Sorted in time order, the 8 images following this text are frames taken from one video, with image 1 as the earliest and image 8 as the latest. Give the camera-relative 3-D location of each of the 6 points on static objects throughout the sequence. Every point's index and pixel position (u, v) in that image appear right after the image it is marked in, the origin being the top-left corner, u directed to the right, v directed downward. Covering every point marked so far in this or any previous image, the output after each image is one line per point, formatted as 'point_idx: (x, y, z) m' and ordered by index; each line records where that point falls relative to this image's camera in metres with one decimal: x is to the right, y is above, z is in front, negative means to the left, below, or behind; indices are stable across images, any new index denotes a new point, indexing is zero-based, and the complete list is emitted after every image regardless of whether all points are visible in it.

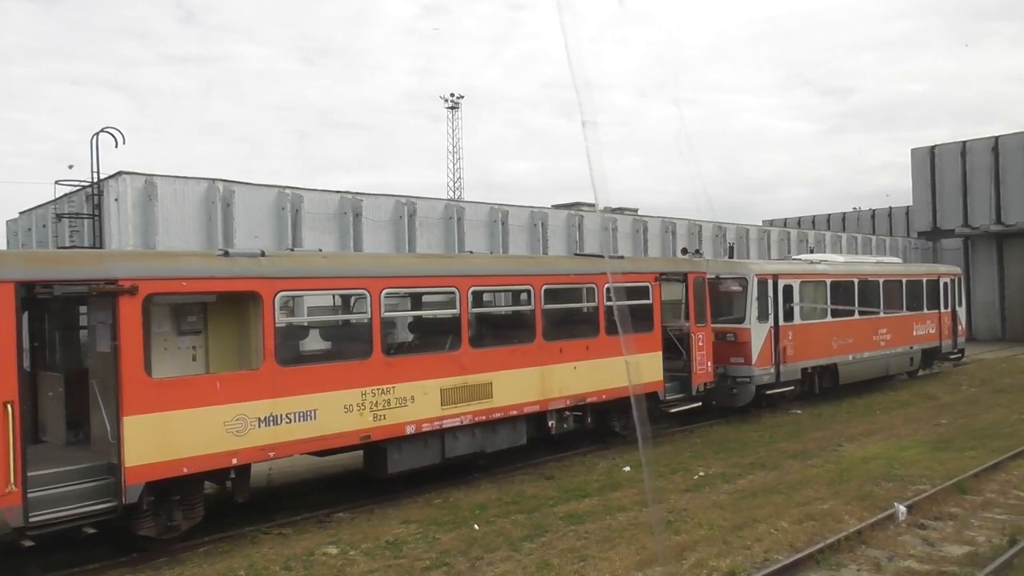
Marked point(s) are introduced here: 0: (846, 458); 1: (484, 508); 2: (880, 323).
0: (+4.2, -2.2, +11.0) m
1: (-0.3, -2.2, +8.8) m
2: (+7.3, -0.7, +17.3) m
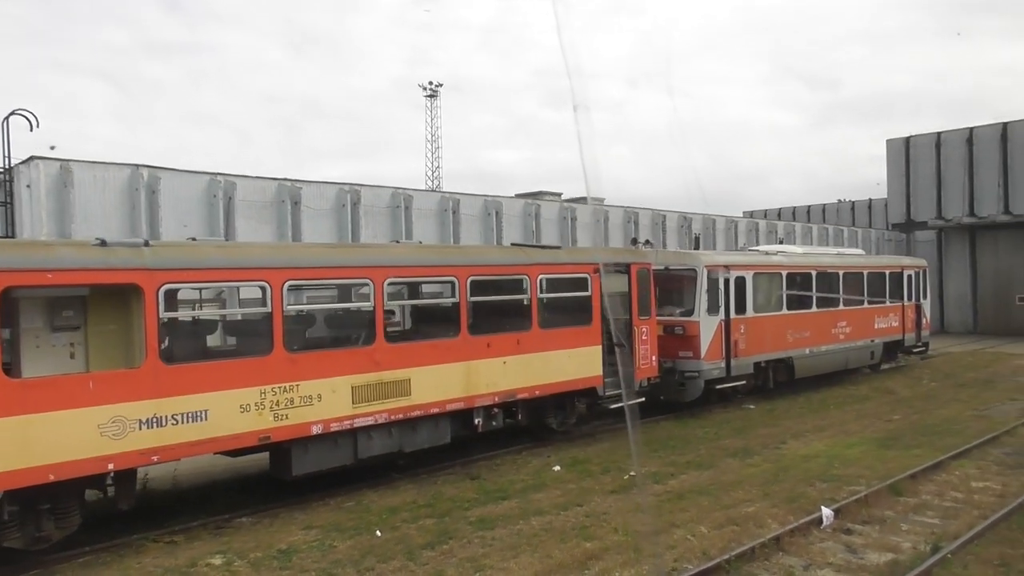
0: (+3.3, -2.1, +10.6) m
1: (-1.1, -2.1, +8.3) m
2: (+6.3, -0.5, +17.0) m
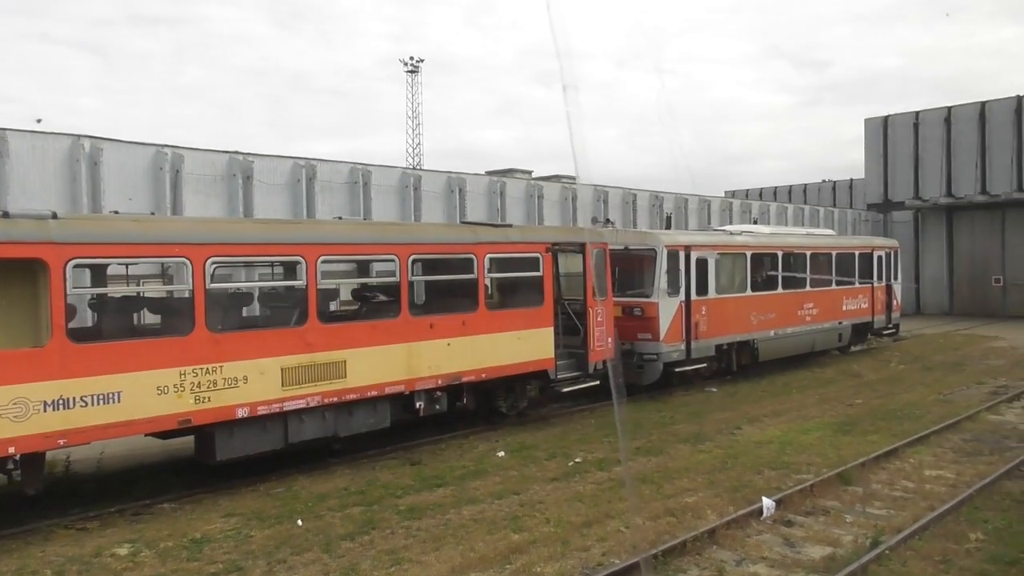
0: (+2.7, -1.8, +10.3) m
1: (-1.7, -1.9, +8.0) m
2: (+5.6, -0.2, +16.7) m
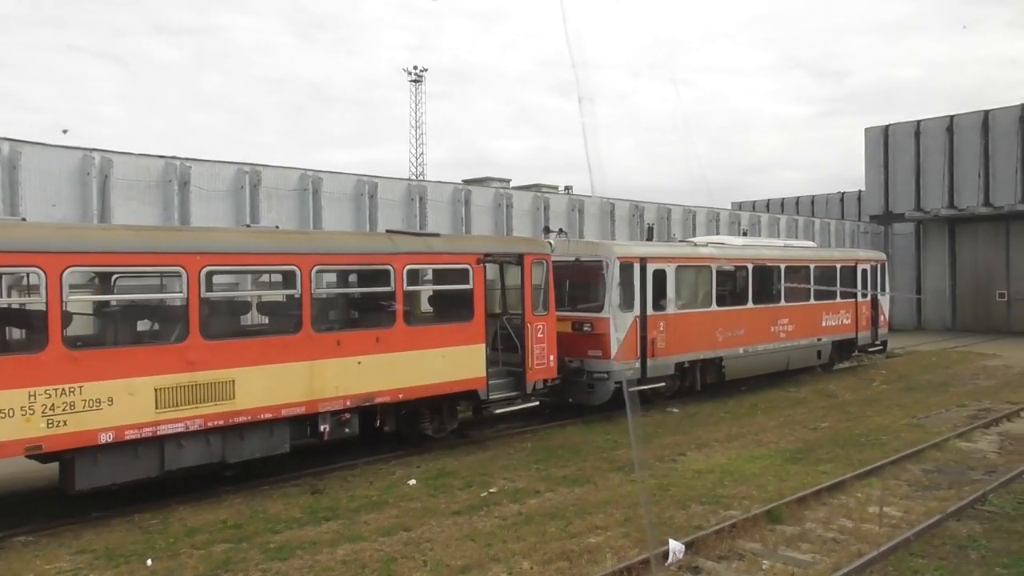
0: (+1.8, -2.0, +9.5) m
1: (-2.7, -2.1, +7.3) m
2: (+4.9, -0.5, +15.9) m
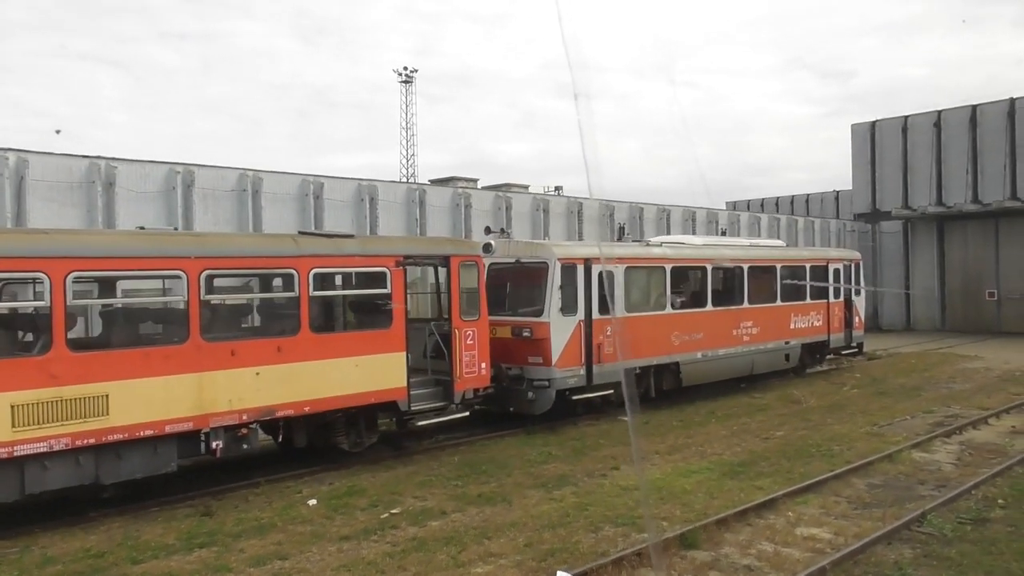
0: (+0.9, -2.0, +8.9) m
1: (-3.6, -2.1, +6.7) m
2: (+4.0, -0.5, +15.2) m
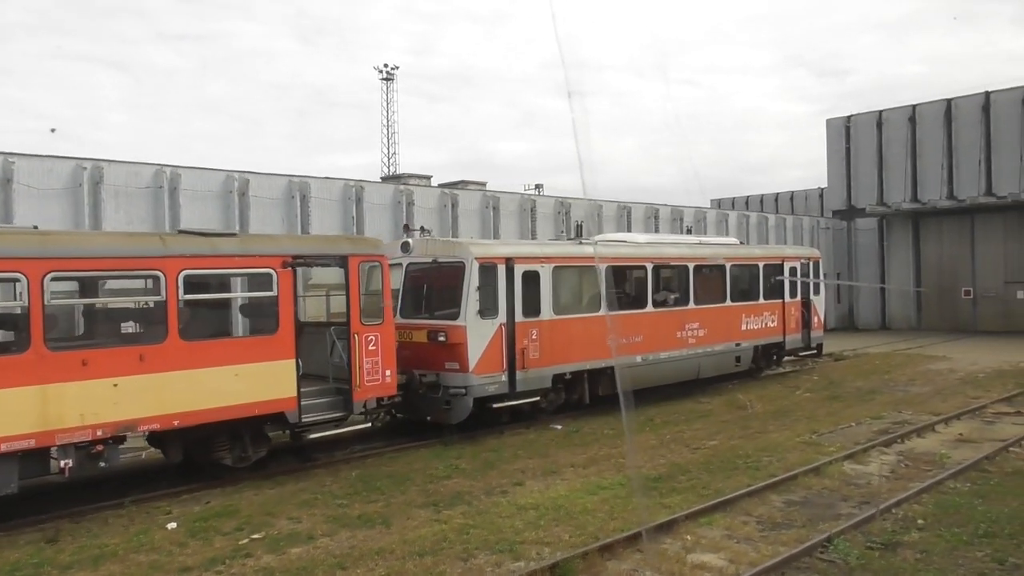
0: (-0.1, -2.1, +8.2) m
1: (-4.6, -2.2, +6.0) m
2: (+2.9, -0.5, +14.5) m
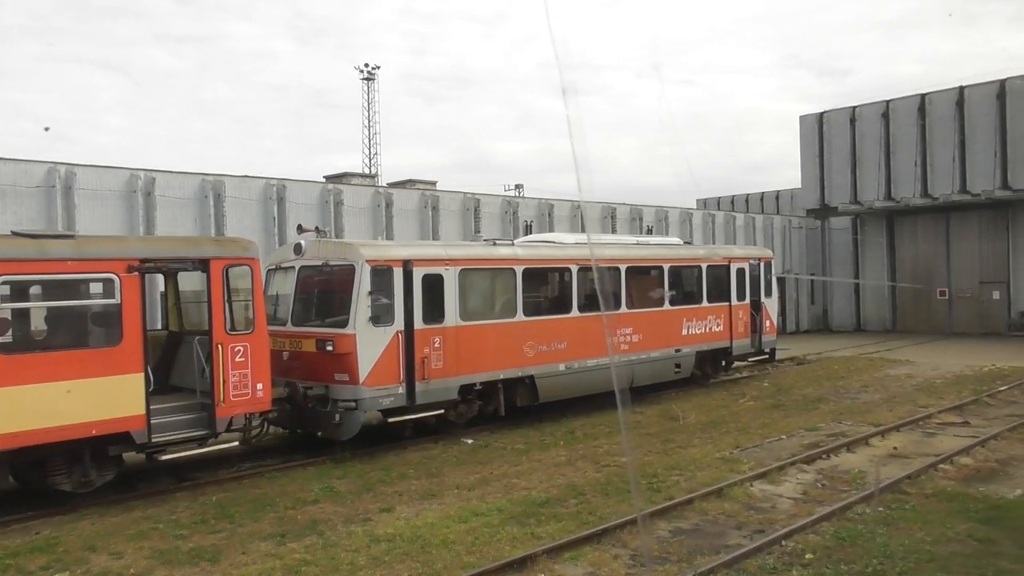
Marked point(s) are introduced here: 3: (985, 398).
0: (-1.4, -2.1, +7.4) m
1: (-5.8, -2.2, +5.1) m
2: (+1.7, -0.5, +13.7) m
3: (+7.7, -1.8, +14.3) m
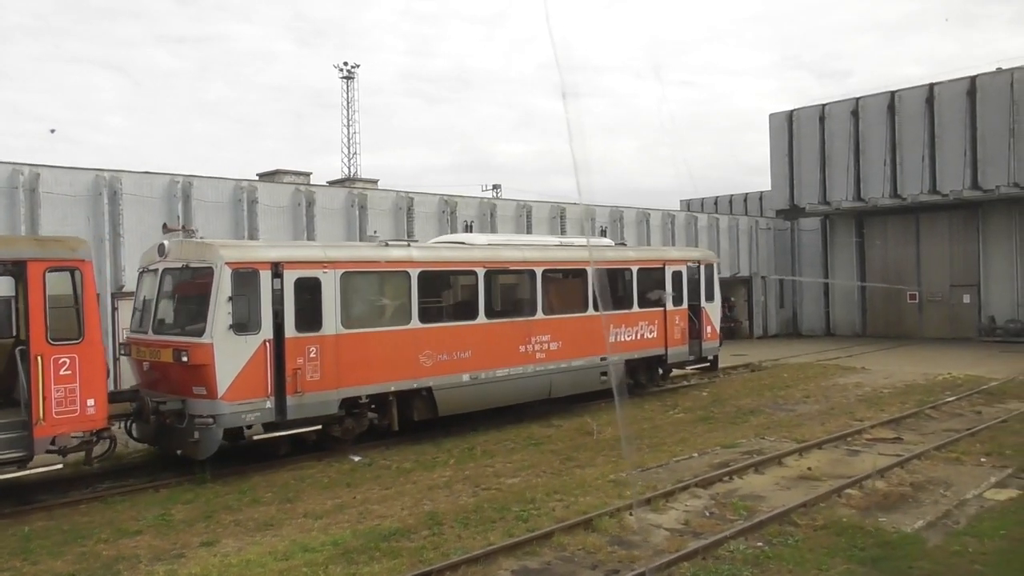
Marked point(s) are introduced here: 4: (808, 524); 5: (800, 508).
0: (-2.7, -2.2, +6.5) m
1: (-7.2, -2.3, +4.2) m
2: (+0.3, -0.6, +12.8) m
3: (+6.4, -1.9, +13.4) m
4: (+2.6, -2.0, +7.5) m
5: (+2.6, -2.0, +7.9) m
